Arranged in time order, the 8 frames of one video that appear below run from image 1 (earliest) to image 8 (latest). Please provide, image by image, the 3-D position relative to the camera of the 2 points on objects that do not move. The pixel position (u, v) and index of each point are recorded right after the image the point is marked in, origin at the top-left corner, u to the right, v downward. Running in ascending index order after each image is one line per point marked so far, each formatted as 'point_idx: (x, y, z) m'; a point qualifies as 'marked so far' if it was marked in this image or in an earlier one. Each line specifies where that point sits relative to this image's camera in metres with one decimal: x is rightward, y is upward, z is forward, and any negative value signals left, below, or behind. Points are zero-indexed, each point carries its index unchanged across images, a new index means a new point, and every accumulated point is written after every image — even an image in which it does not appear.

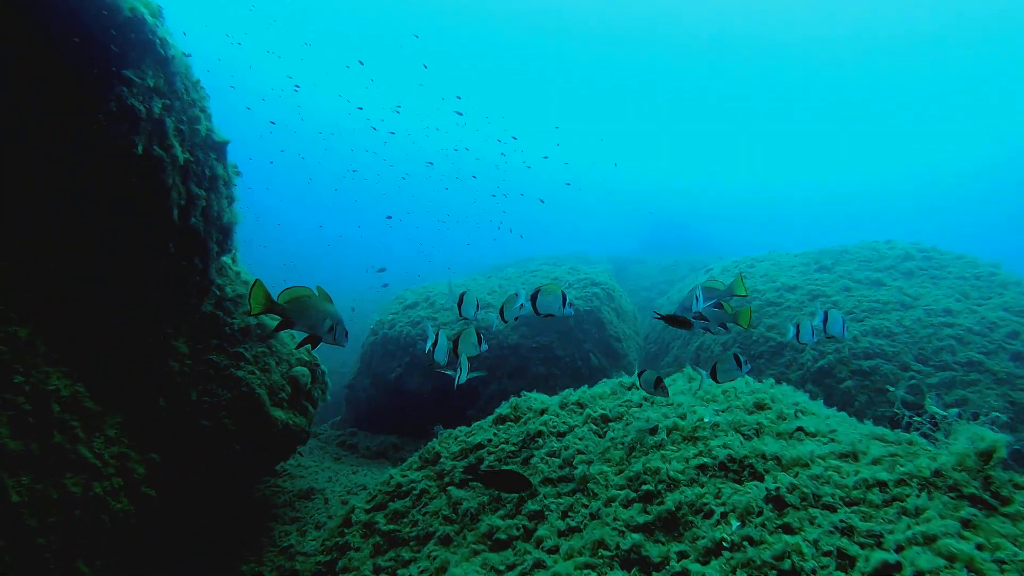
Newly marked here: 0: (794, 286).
0: (+3.1, 0.0, +7.9) m
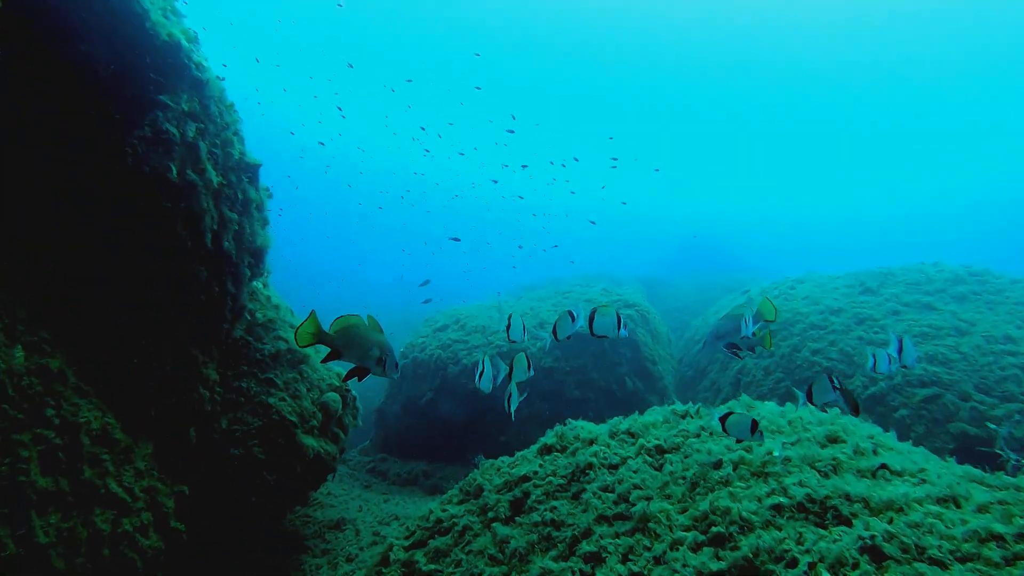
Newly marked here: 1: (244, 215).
0: (+3.5, -0.2, +7.6) m
1: (-1.8, +0.5, +4.7) m
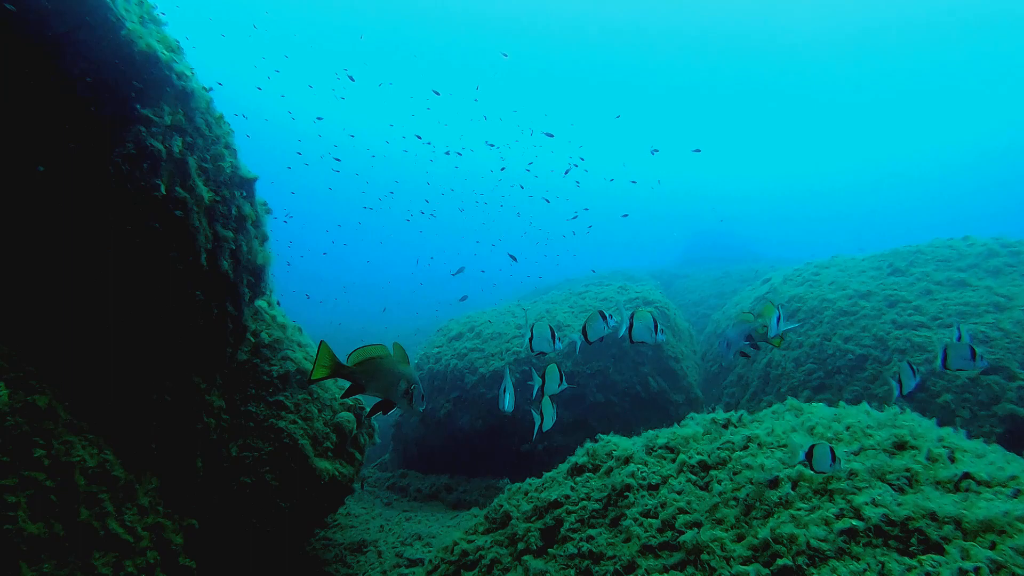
0: (+3.6, 0.0, +7.3) m
1: (-1.7, +0.4, +4.5) m
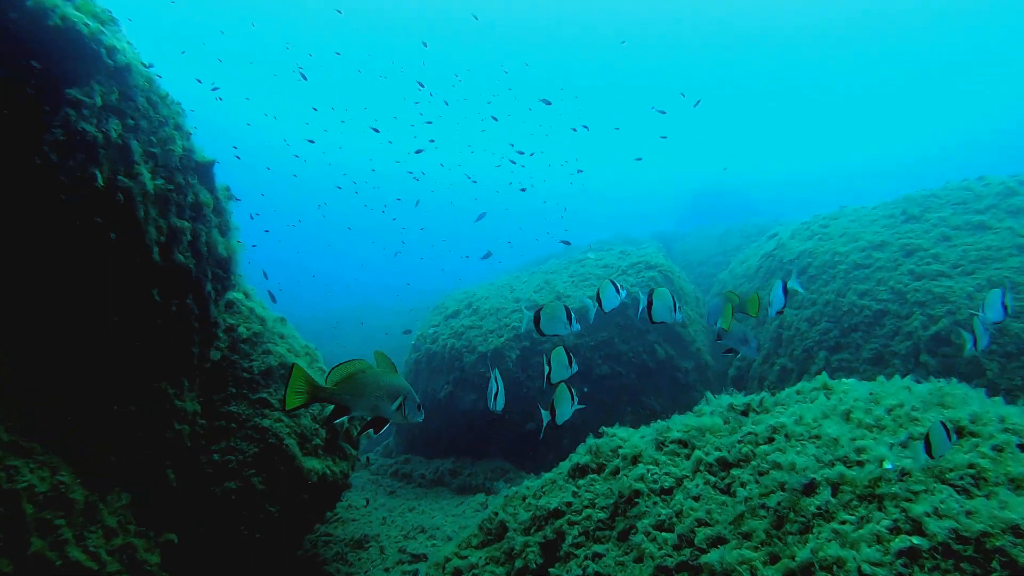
0: (+3.6, +0.4, +6.9) m
1: (-1.8, +0.4, +4.1) m
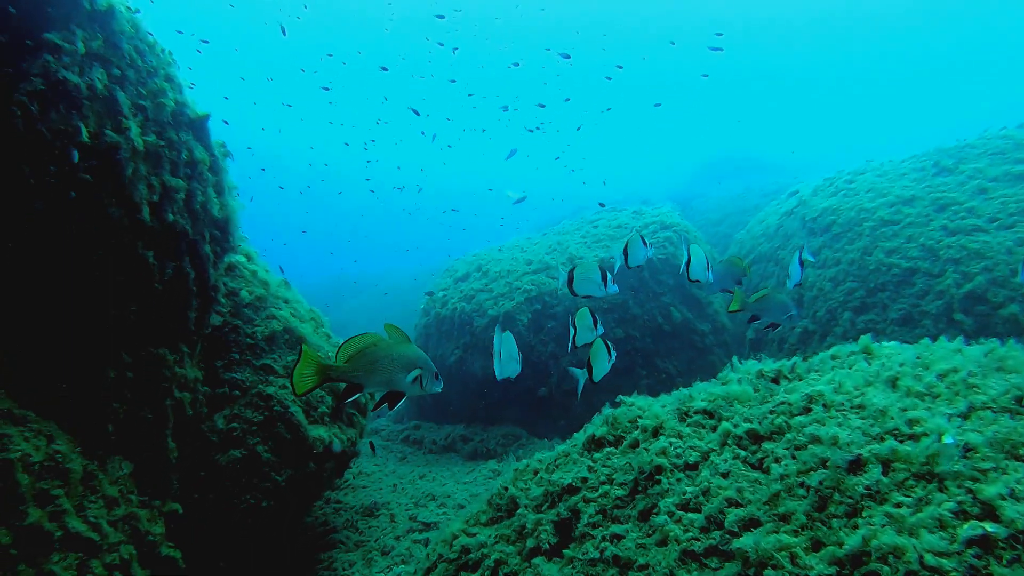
0: (+3.7, +0.8, +6.6) m
1: (-1.7, +0.6, +3.9) m
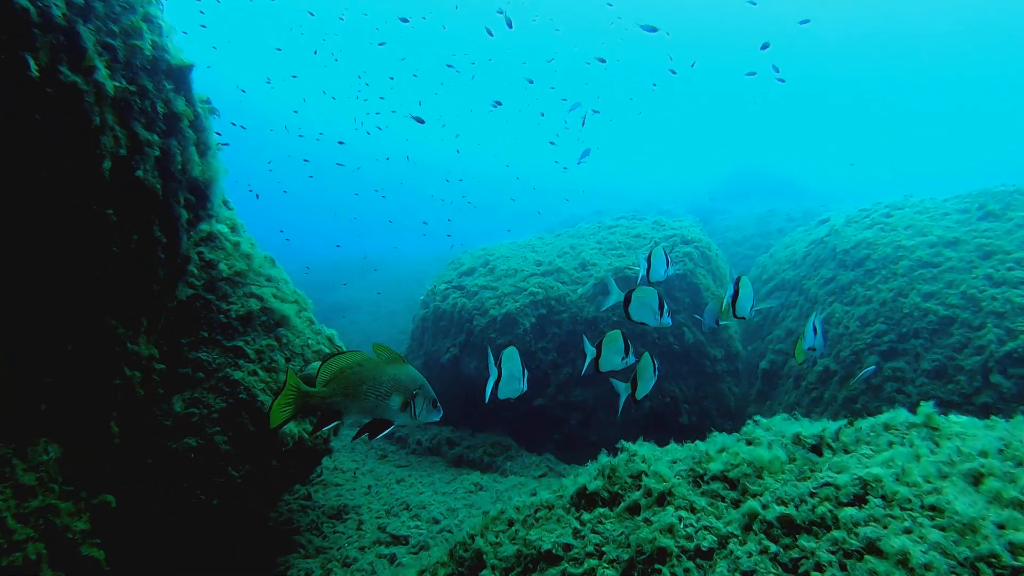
0: (+3.8, +0.4, +6.1) m
1: (-1.6, +0.7, +3.5) m
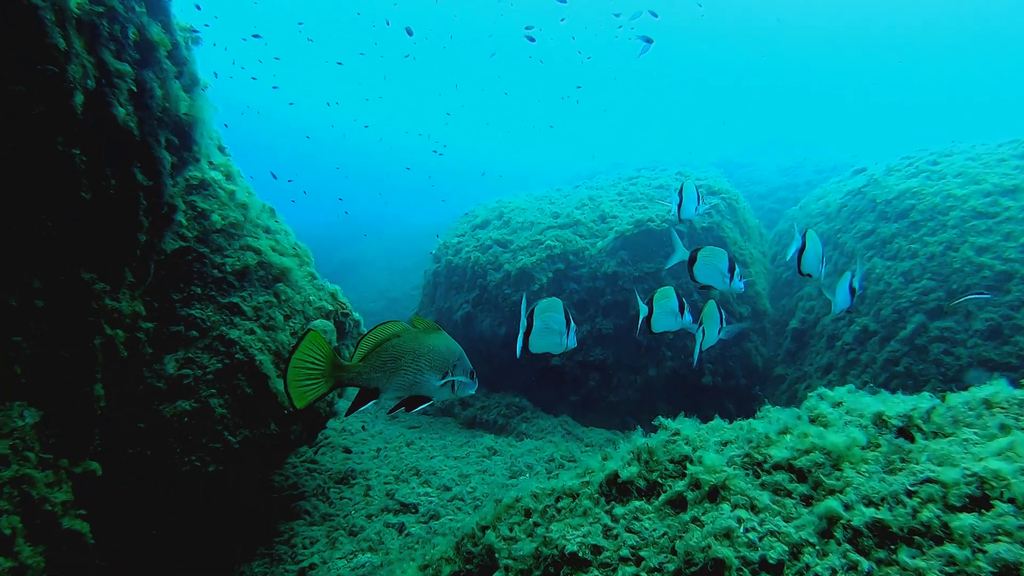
0: (+3.9, +0.8, +5.6) m
1: (-1.6, +1.0, +3.1) m
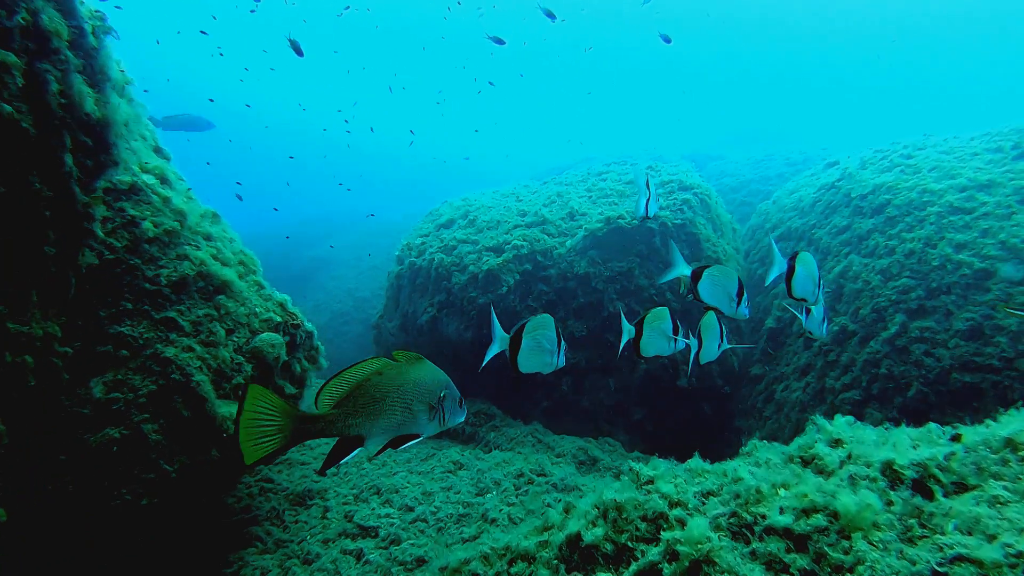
0: (+3.6, +0.8, +5.5) m
1: (-1.8, +0.9, +2.7) m
